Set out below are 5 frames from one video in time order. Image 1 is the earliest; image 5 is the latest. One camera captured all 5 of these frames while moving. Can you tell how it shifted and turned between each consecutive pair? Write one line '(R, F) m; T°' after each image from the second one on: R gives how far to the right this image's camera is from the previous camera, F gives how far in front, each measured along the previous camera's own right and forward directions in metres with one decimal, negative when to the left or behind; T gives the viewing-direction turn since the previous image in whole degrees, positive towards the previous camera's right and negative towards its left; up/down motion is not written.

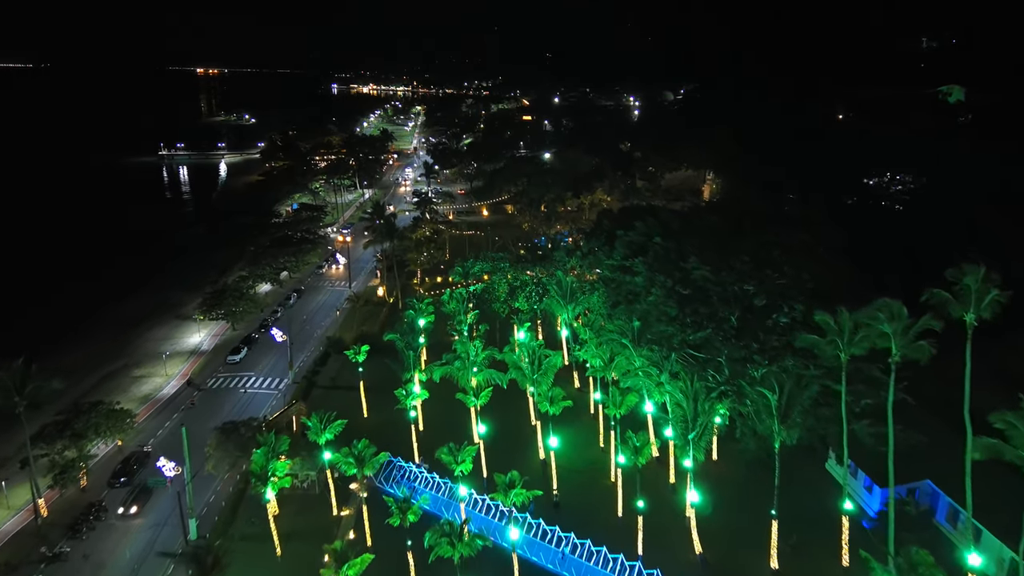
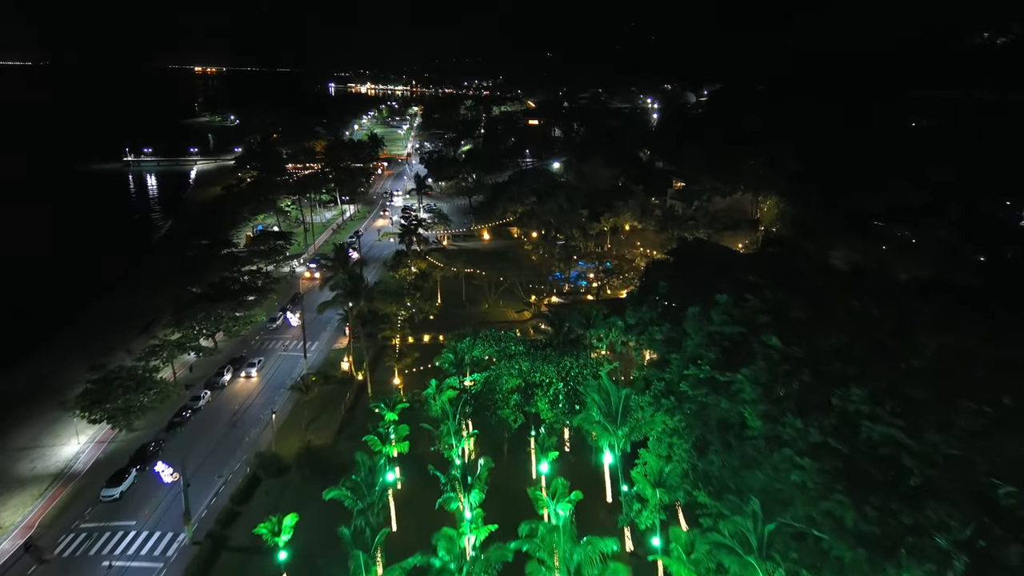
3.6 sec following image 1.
(-0.9, +10.5) m; 0°
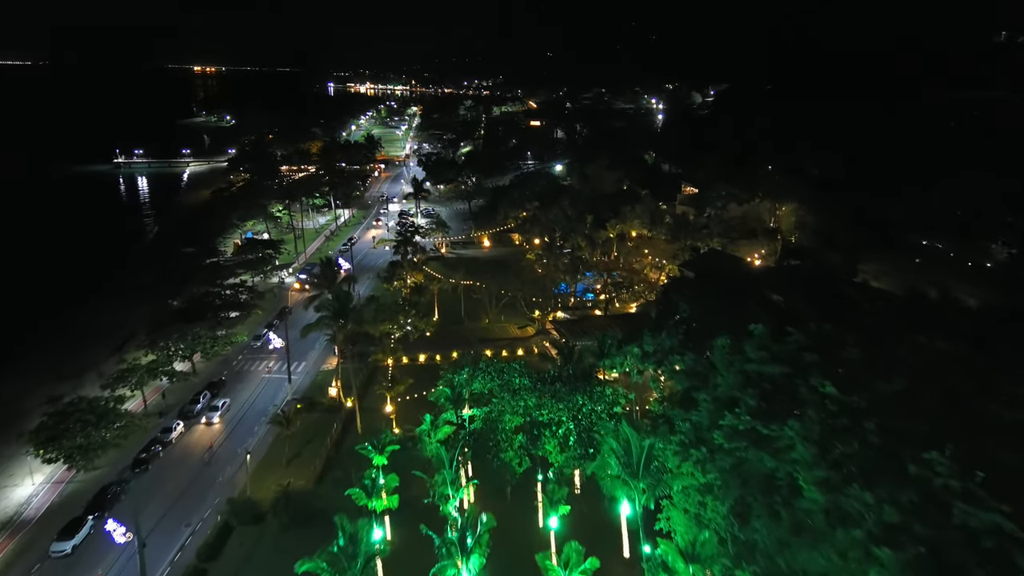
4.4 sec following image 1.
(-0.2, +2.5) m; 0°
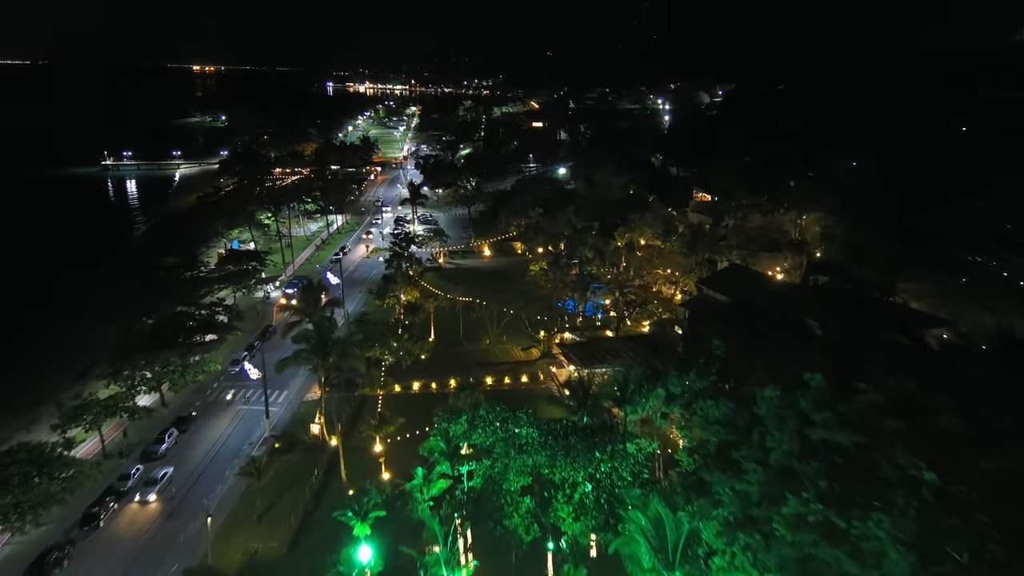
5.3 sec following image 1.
(-0.3, +3.0) m; 0°
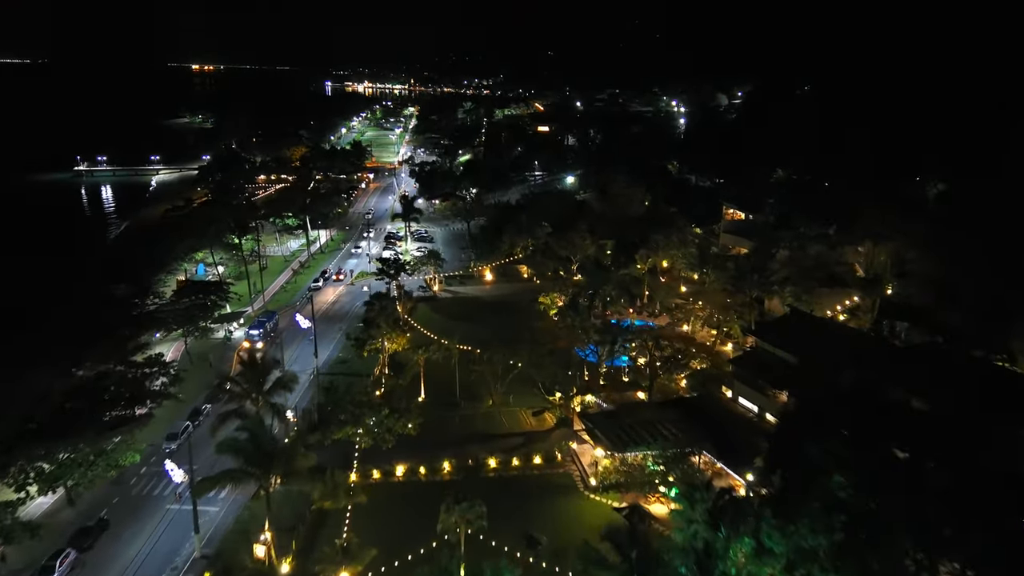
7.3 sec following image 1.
(-0.6, +6.3) m; 0°
